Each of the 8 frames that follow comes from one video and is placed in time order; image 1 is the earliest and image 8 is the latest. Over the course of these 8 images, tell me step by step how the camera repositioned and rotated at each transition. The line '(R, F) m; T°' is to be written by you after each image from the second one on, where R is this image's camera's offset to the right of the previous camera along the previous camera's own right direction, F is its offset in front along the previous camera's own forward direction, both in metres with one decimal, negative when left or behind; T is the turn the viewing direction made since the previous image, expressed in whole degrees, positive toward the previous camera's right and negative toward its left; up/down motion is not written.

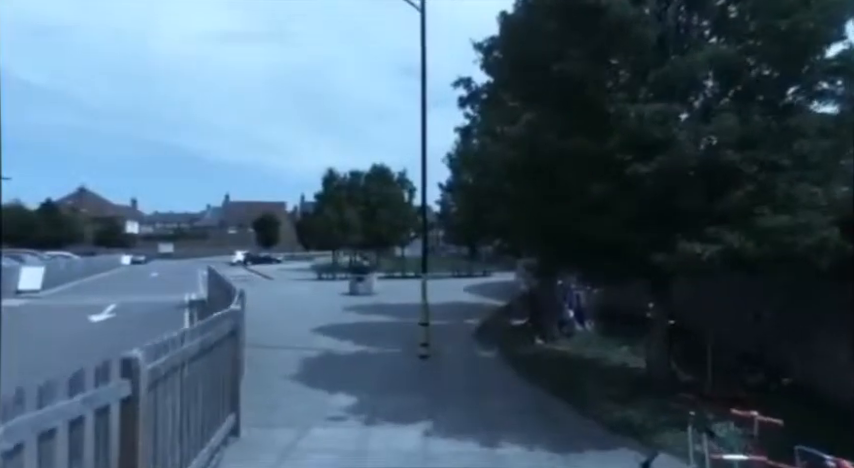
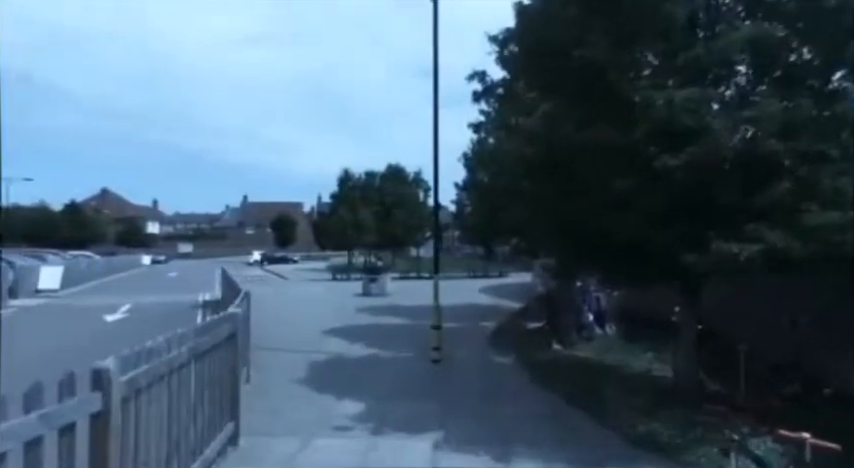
(+0.1, +0.6) m; -2°
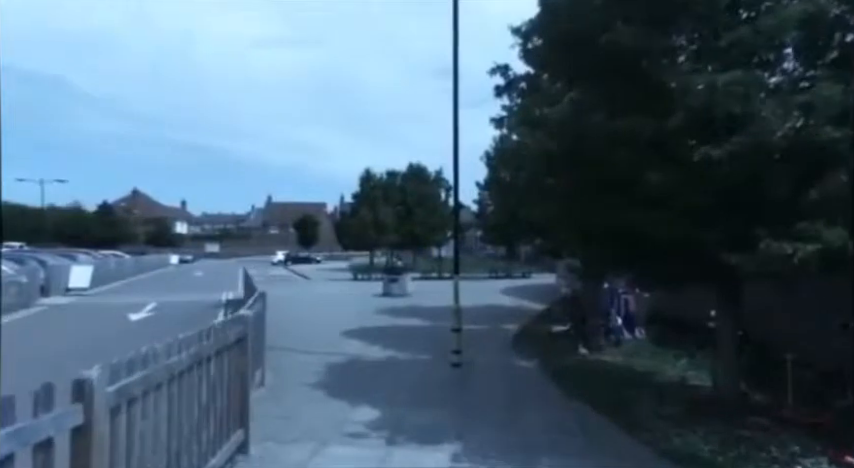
(+0.1, +0.5) m; -3°
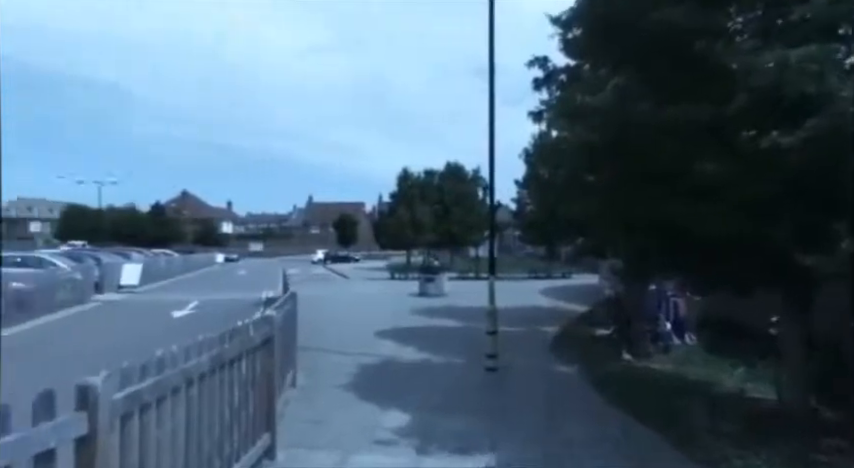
(+0.1, +0.4) m; -4°
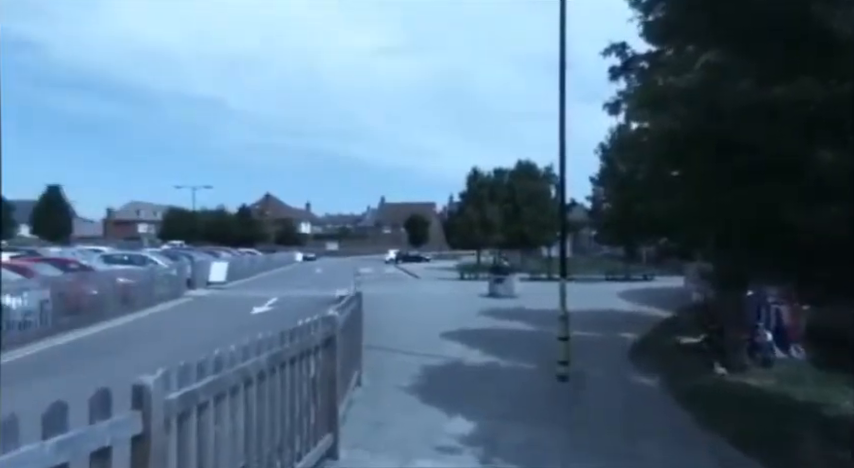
(+0.1, +0.3) m; -8°
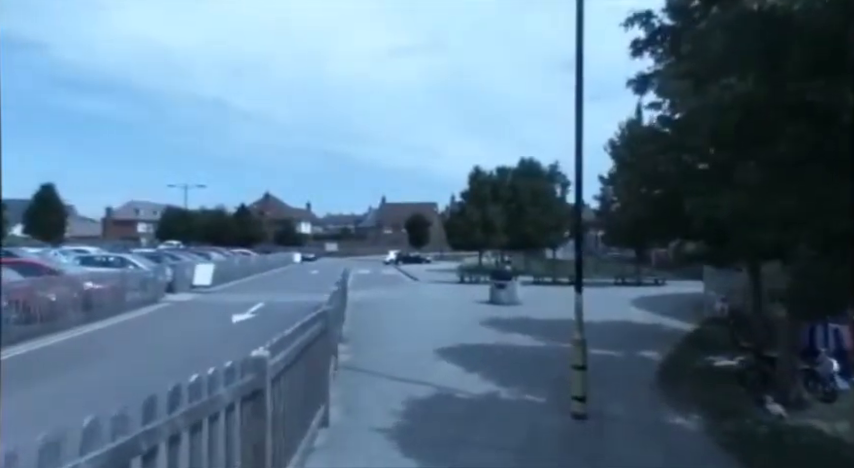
(+0.4, +2.4) m; 0°
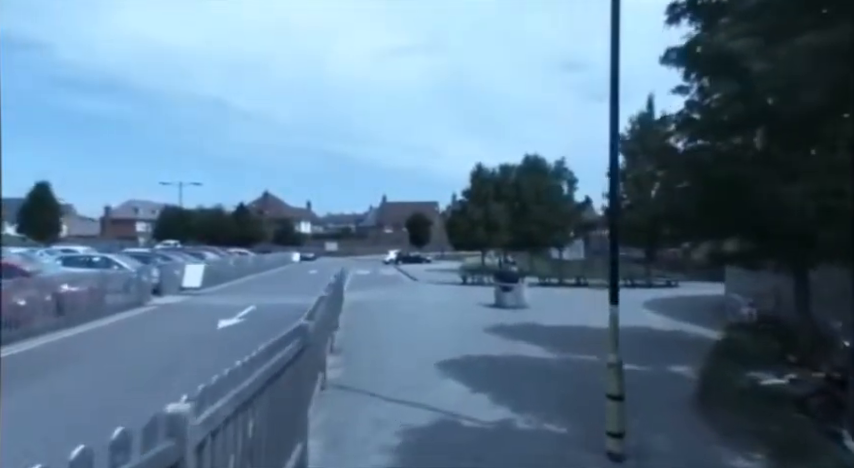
(0.0, +1.8) m; 0°
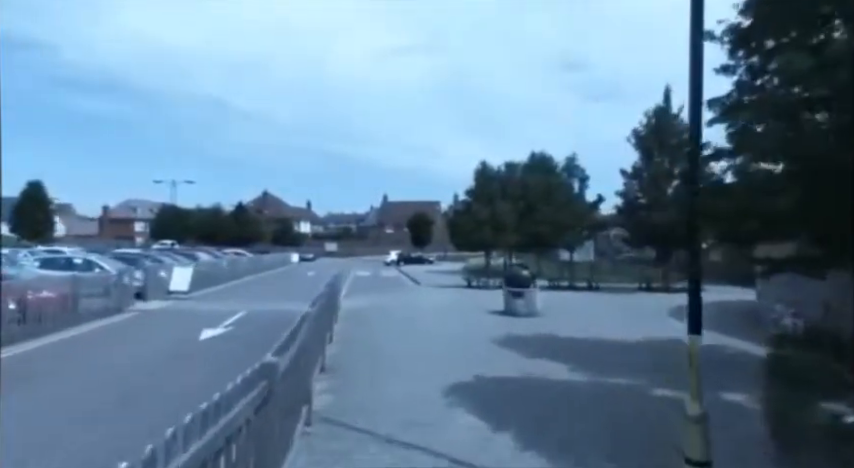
(-0.1, +2.2) m; 0°
